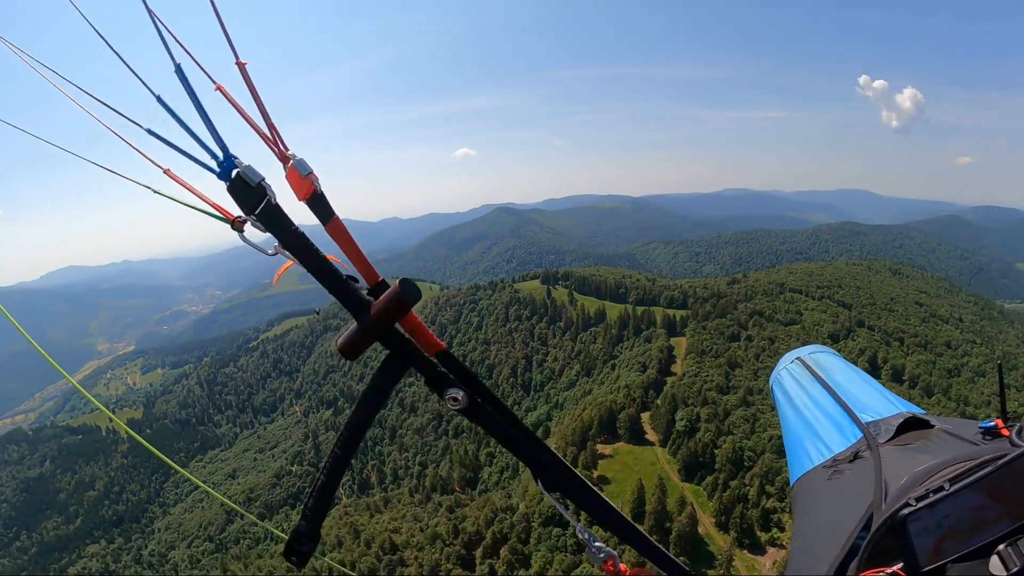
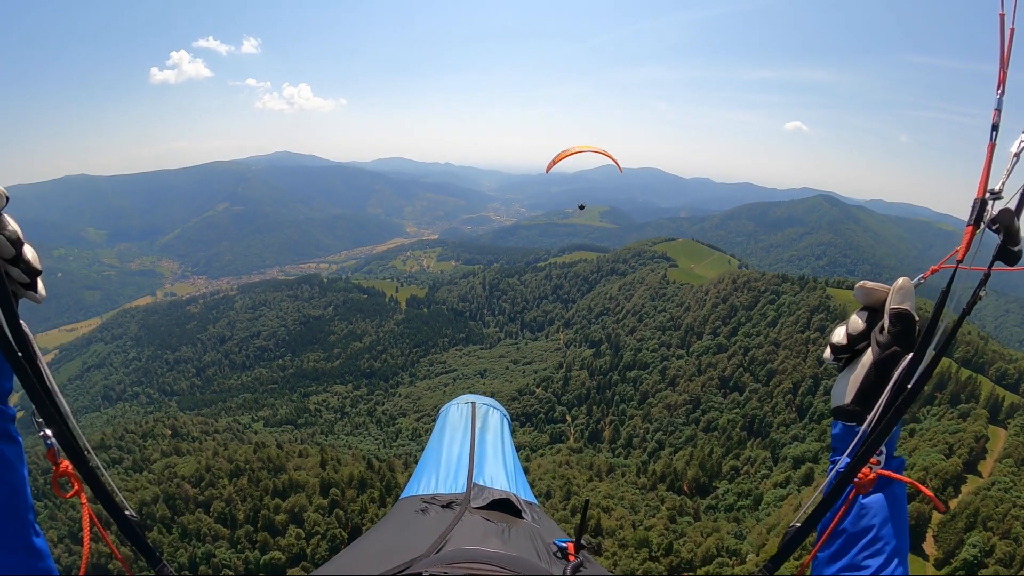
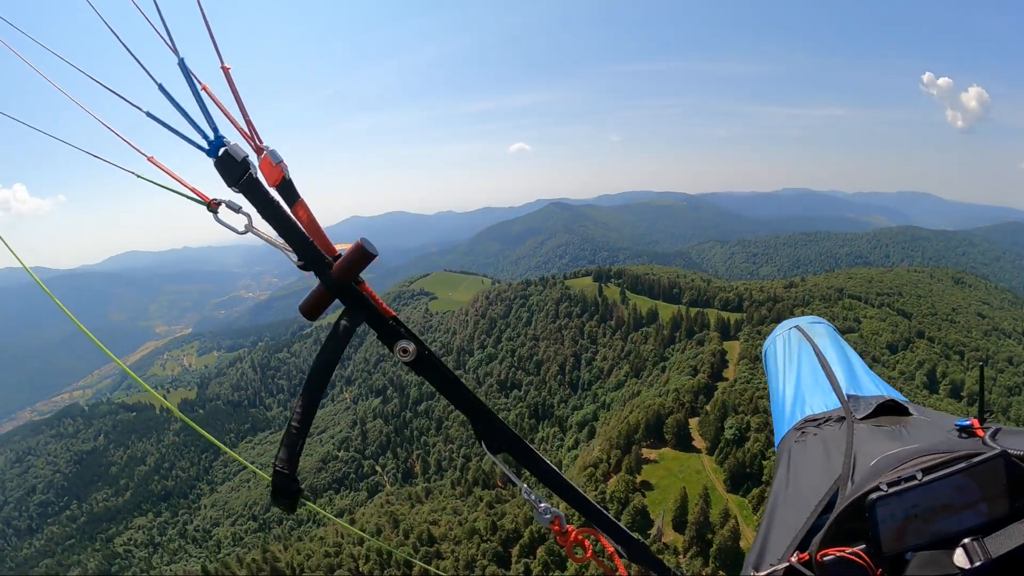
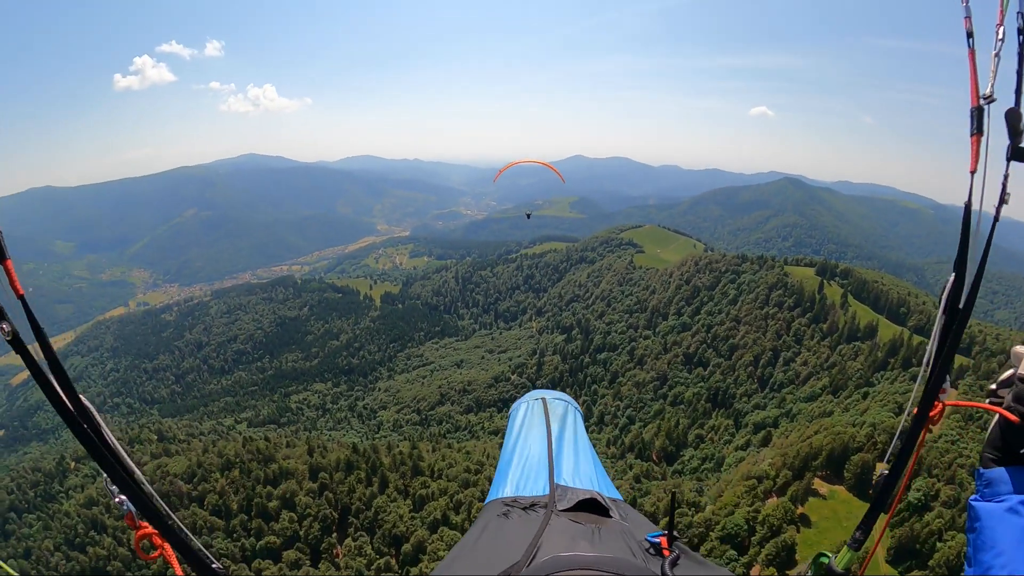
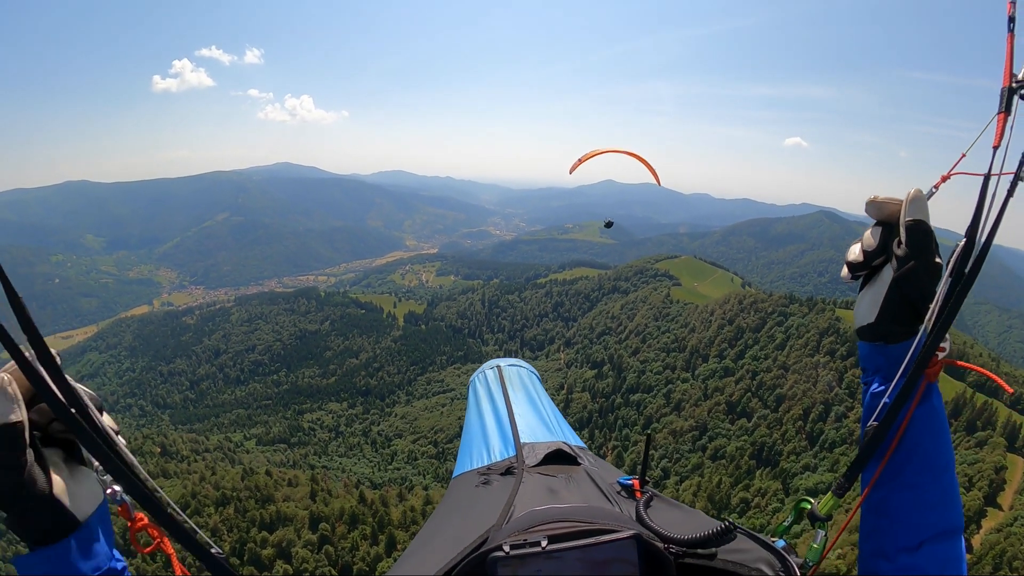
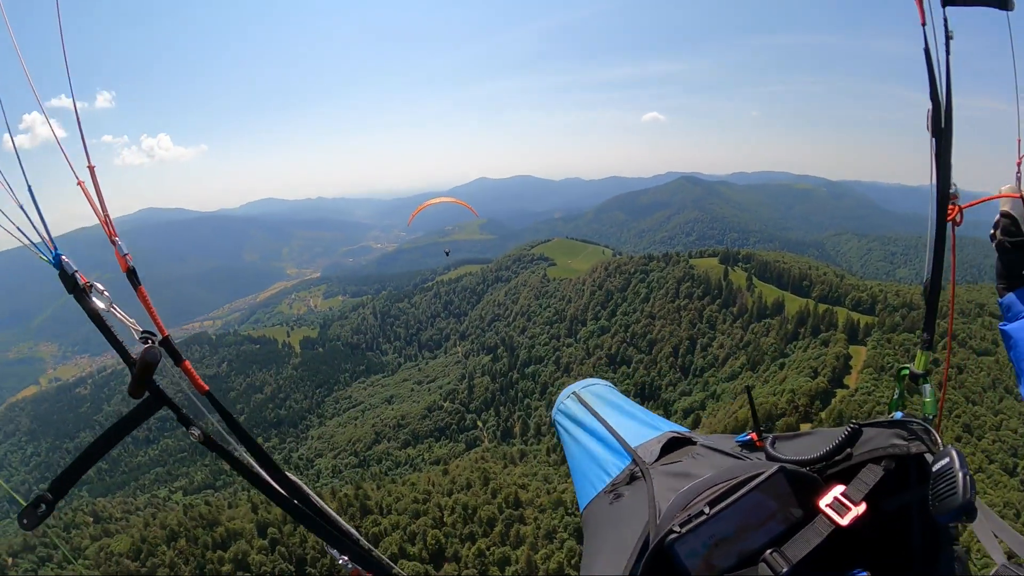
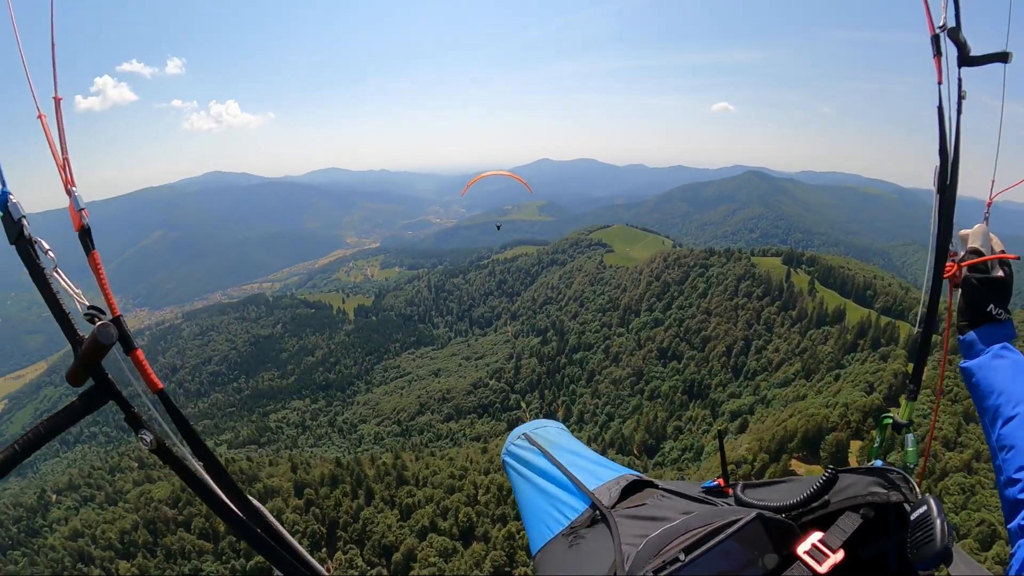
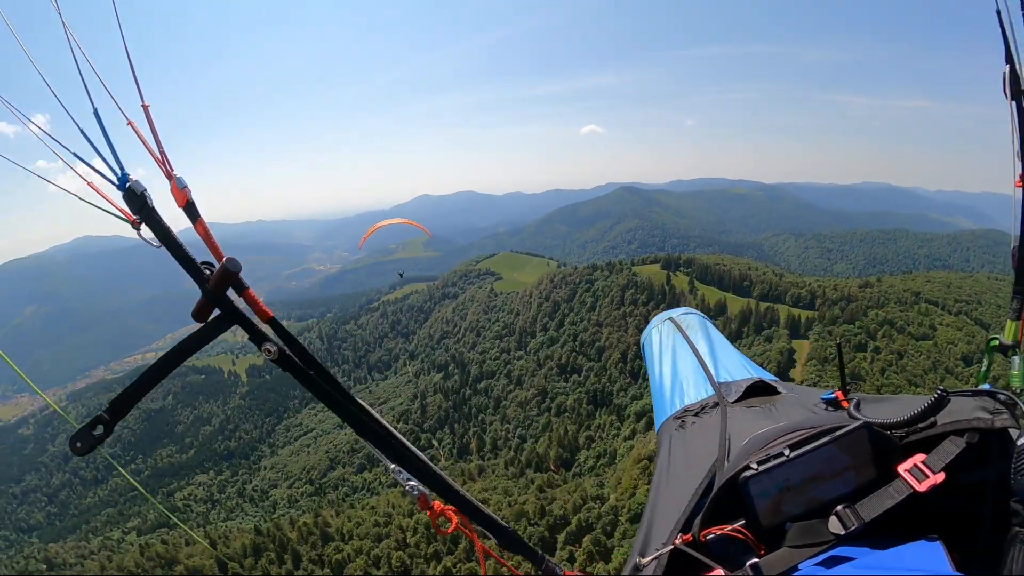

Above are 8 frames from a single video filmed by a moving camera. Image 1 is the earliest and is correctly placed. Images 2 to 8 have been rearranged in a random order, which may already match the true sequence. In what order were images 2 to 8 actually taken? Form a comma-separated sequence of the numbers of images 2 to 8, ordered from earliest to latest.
3, 8, 6, 7, 4, 2, 5
